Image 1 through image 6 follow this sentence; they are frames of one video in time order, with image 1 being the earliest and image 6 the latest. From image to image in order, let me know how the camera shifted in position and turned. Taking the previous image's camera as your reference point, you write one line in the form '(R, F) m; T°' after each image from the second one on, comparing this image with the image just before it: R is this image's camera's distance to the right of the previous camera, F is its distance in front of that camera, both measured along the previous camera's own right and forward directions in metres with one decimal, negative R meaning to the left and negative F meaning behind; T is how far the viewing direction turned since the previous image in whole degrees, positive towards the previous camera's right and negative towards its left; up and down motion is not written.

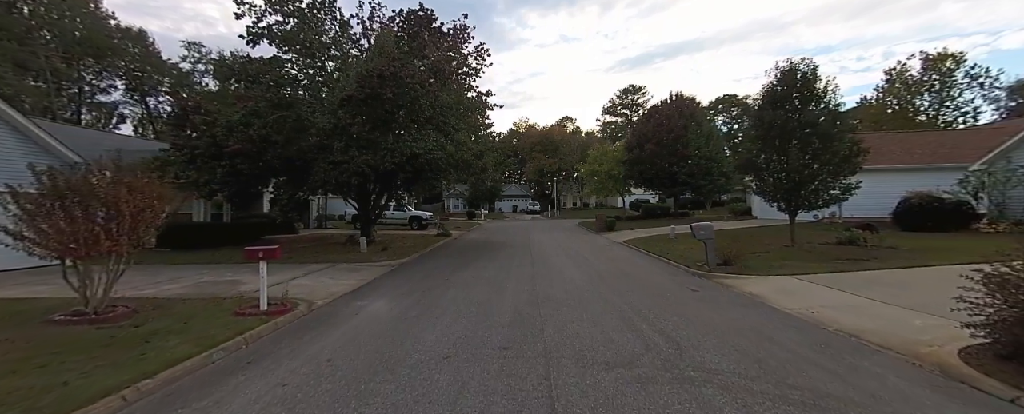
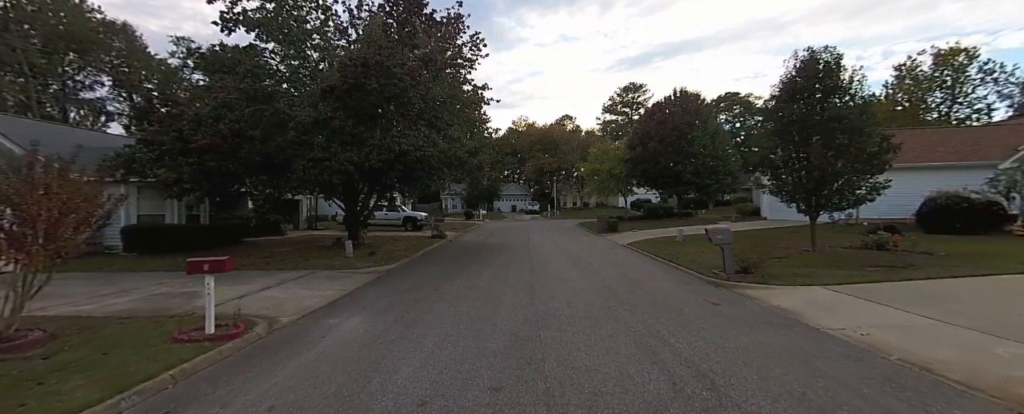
(+0.1, +1.2) m; 0°
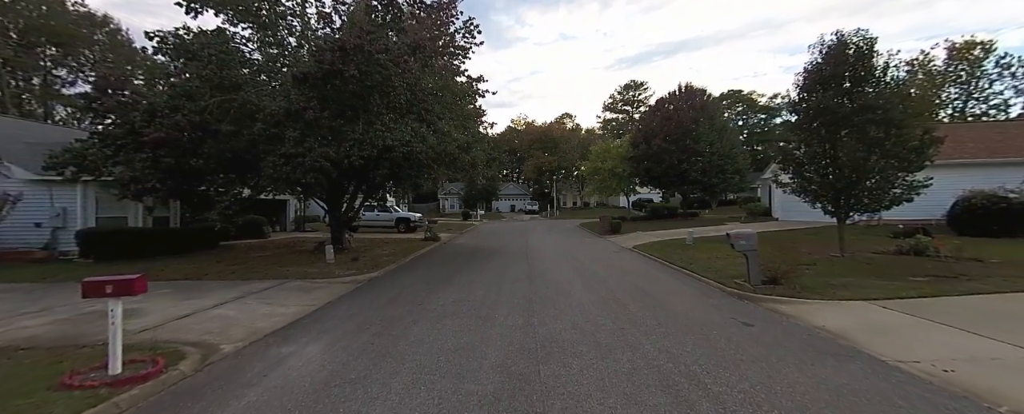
(+0.1, +1.4) m; 0°
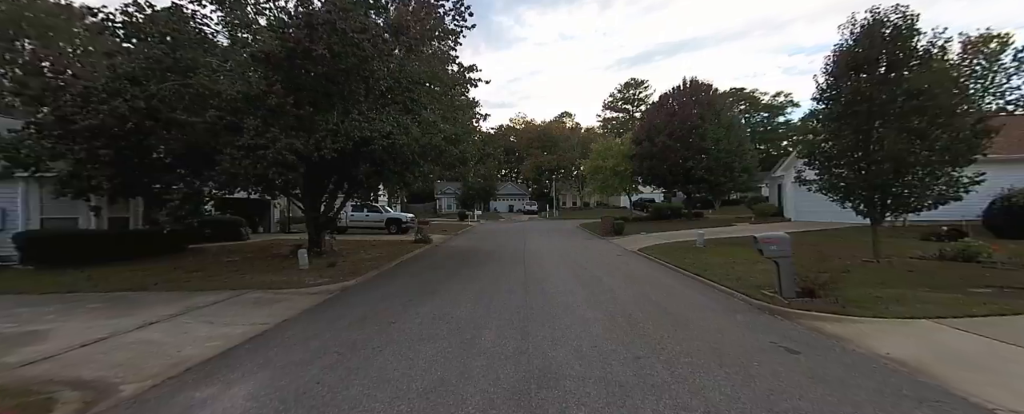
(+0.2, +1.5) m; 0°
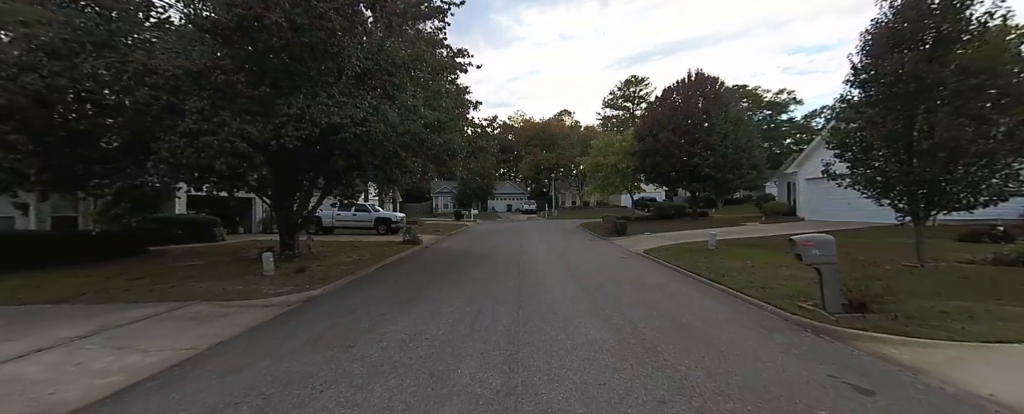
(+0.2, +1.5) m; 0°
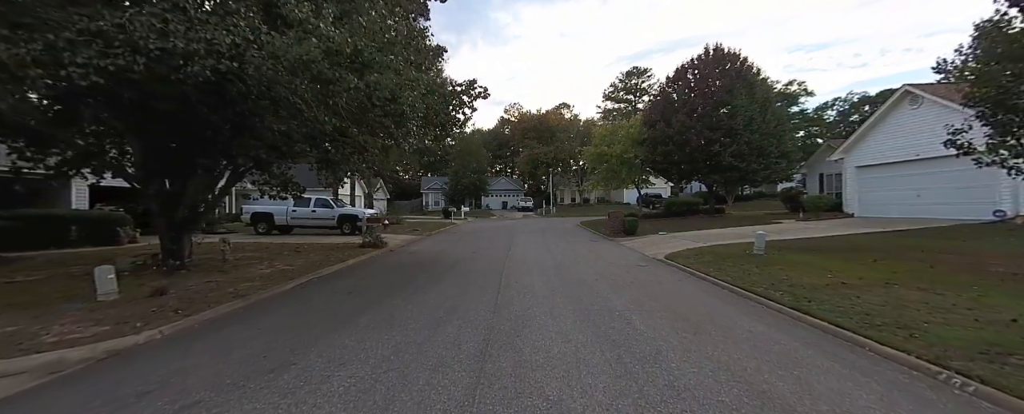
(+0.5, +4.0) m; 0°
